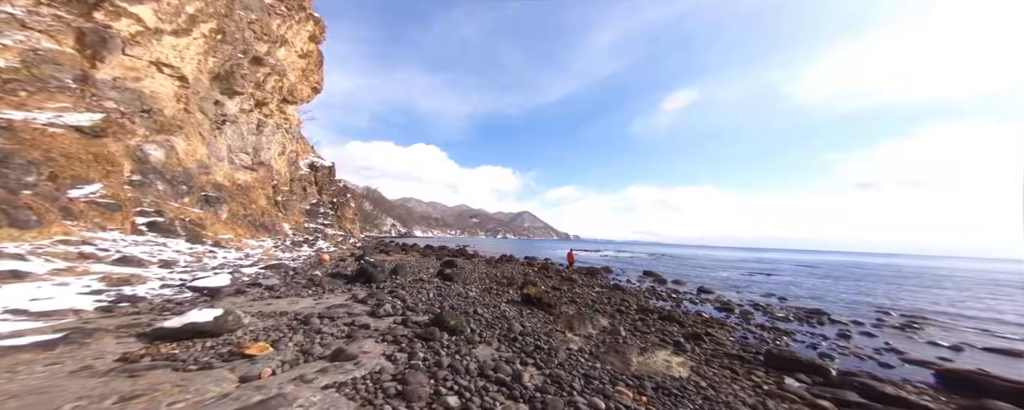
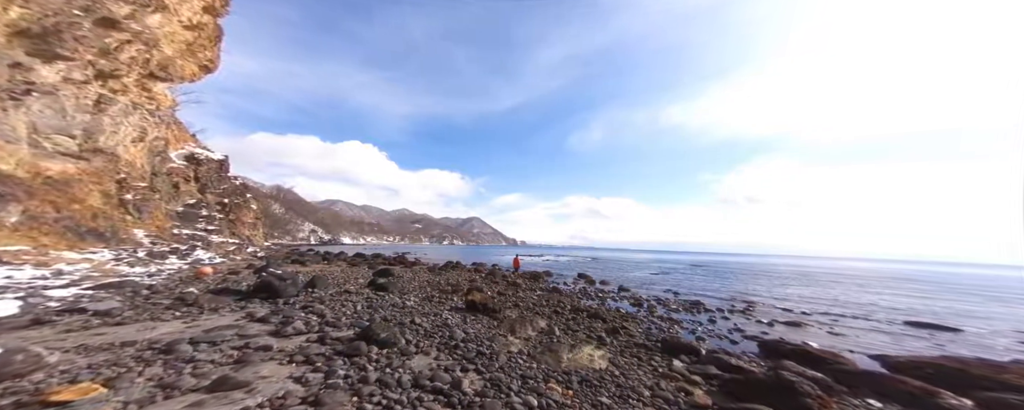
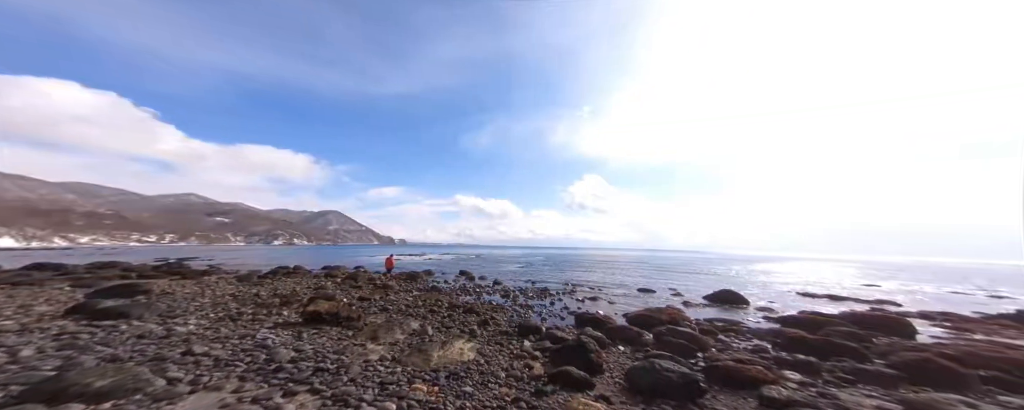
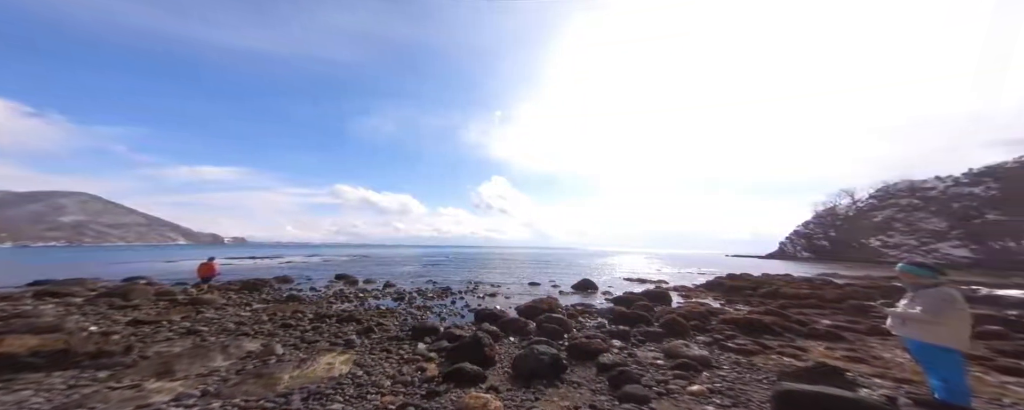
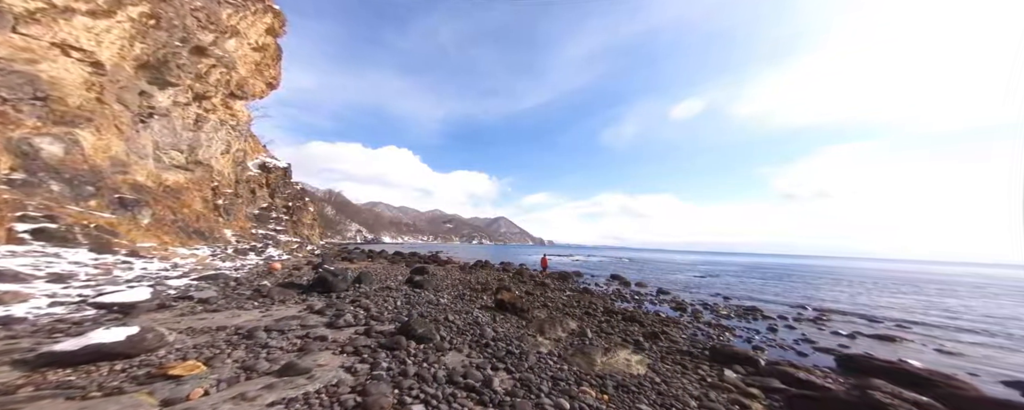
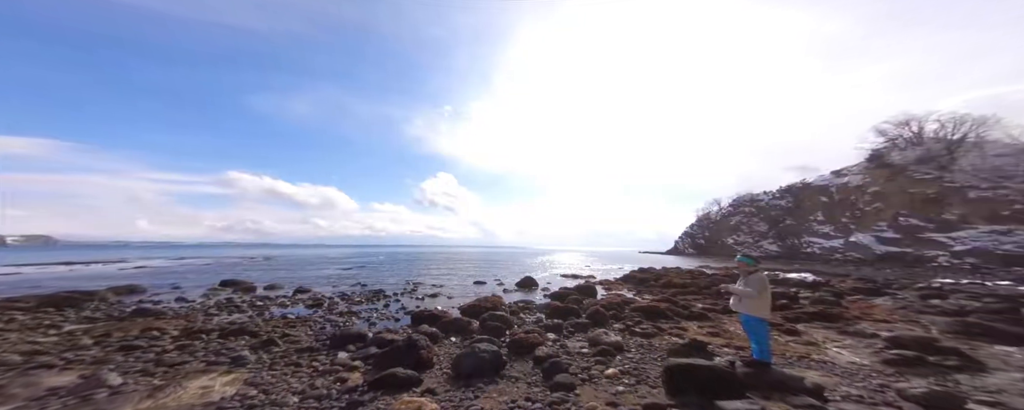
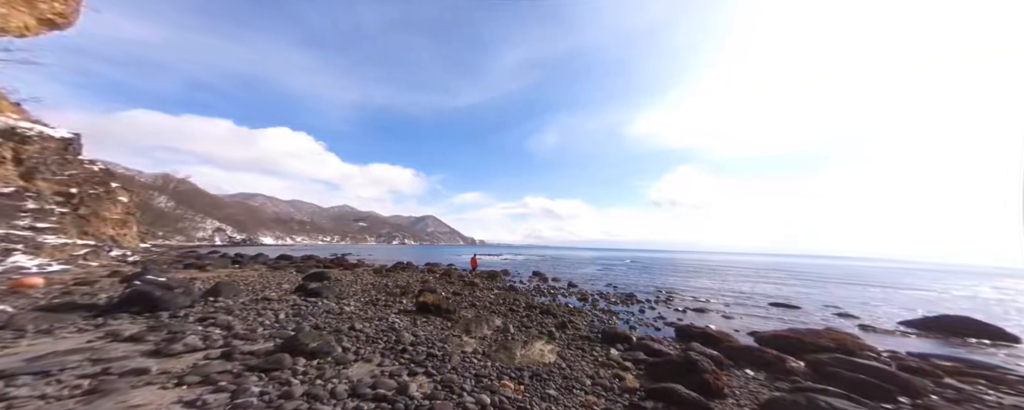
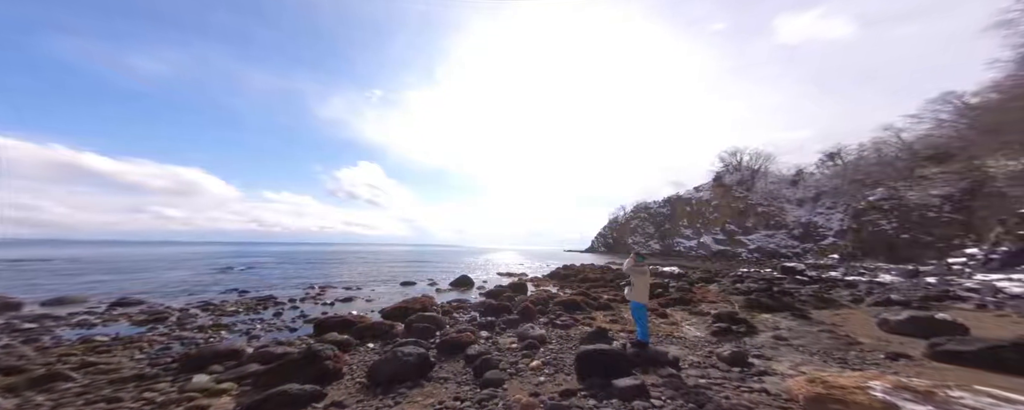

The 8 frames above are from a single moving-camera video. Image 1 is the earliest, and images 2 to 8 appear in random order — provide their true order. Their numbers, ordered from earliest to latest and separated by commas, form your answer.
5, 2, 7, 3, 4, 6, 8
